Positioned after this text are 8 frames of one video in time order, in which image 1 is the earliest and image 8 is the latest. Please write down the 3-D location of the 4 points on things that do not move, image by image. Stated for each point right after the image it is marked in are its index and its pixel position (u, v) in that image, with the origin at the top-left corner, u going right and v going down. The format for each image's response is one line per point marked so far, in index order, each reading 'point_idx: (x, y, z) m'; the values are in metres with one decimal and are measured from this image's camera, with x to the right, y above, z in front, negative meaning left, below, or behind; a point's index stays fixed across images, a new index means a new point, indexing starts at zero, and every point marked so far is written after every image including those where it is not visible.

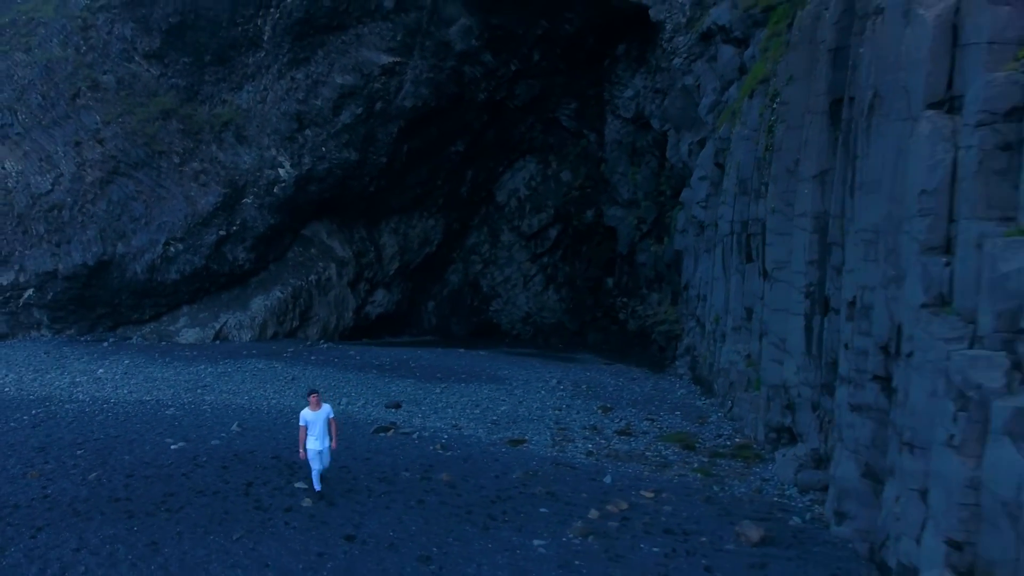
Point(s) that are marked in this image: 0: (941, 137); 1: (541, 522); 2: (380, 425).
0: (+5.4, +1.9, +8.1) m
1: (+0.4, -4.0, +10.8) m
2: (-3.5, -3.6, +16.8) m
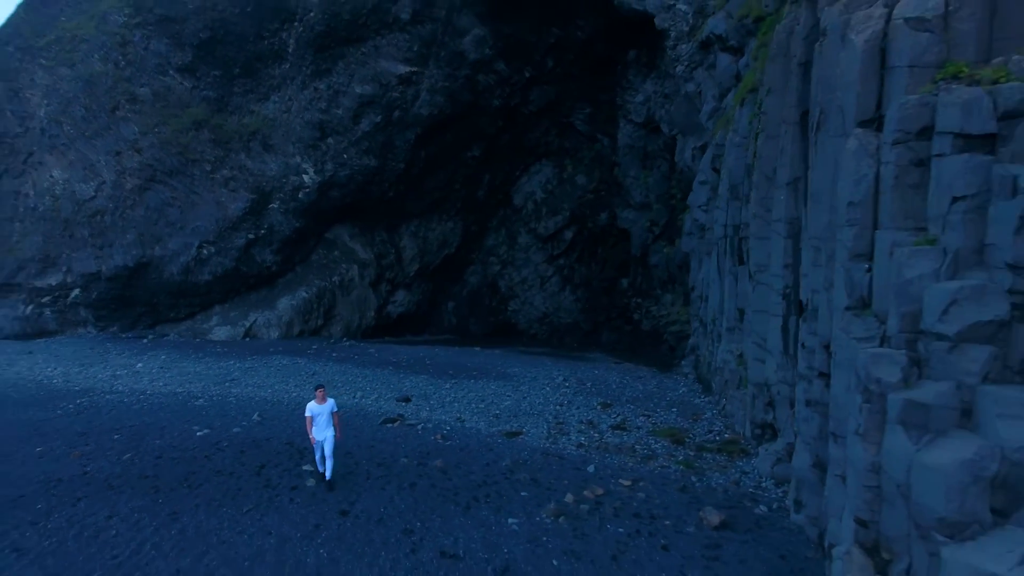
0: (+4.9, +1.9, +8.9) m
1: (+0.1, -4.0, +11.9) m
2: (-3.5, -3.6, +18.0) m
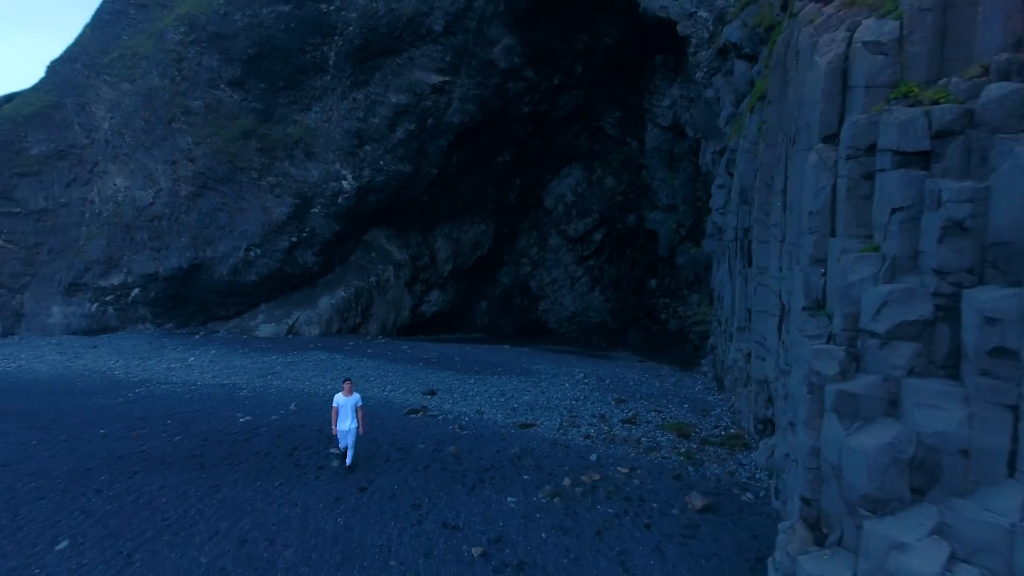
0: (+4.8, +1.9, +9.7) m
1: (+0.1, -4.0, +13.0) m
2: (-3.1, -3.6, +19.4) m
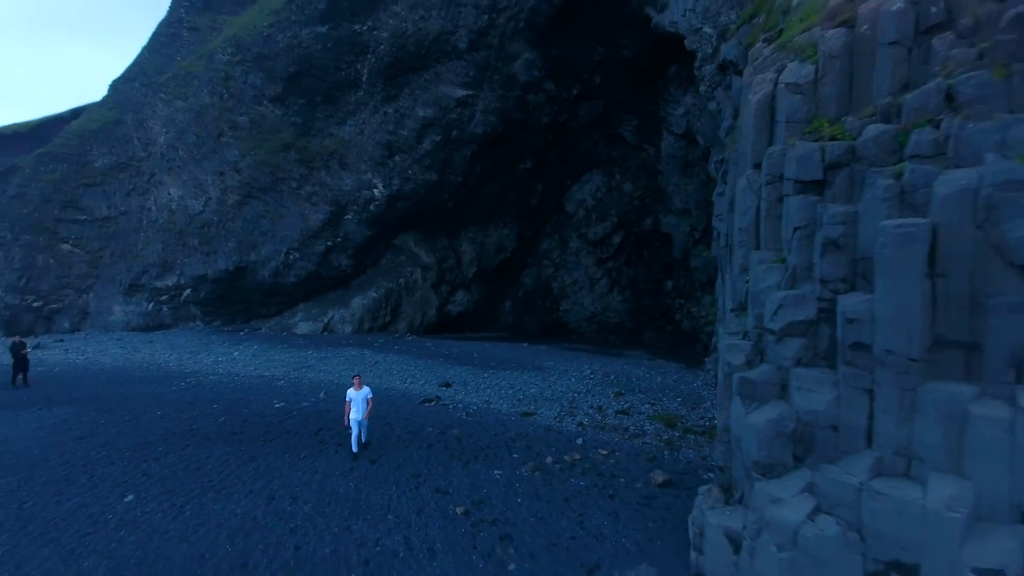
0: (+4.3, +1.8, +11.5) m
1: (-0.1, -4.1, +15.1) m
2: (-2.9, -3.7, +21.6) m
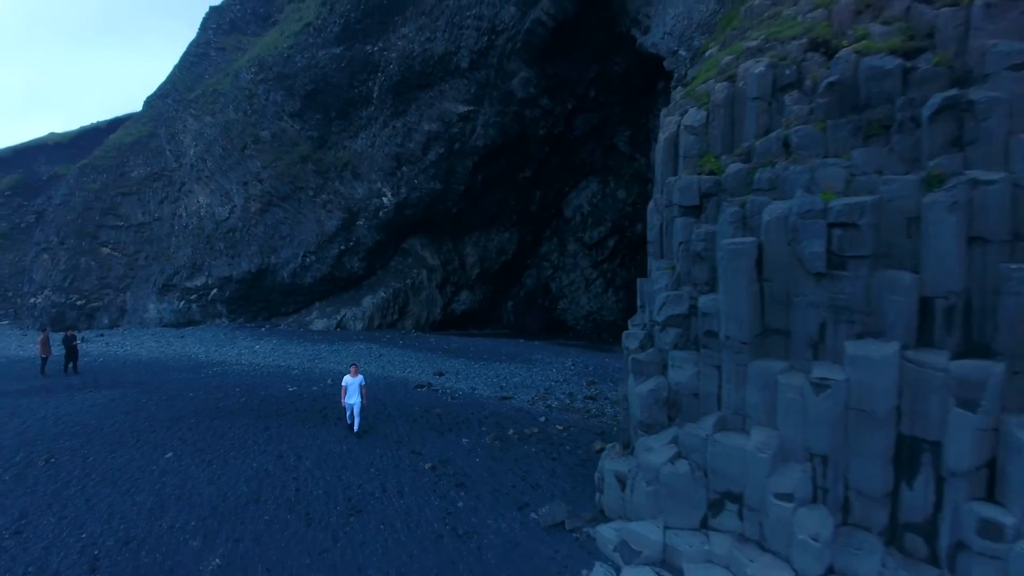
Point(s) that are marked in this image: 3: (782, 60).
0: (+3.3, +1.7, +14.4) m
1: (-1.1, -4.1, +18.1) m
2: (-3.6, -3.7, +24.8) m
3: (+5.5, +4.7, +13.2) m
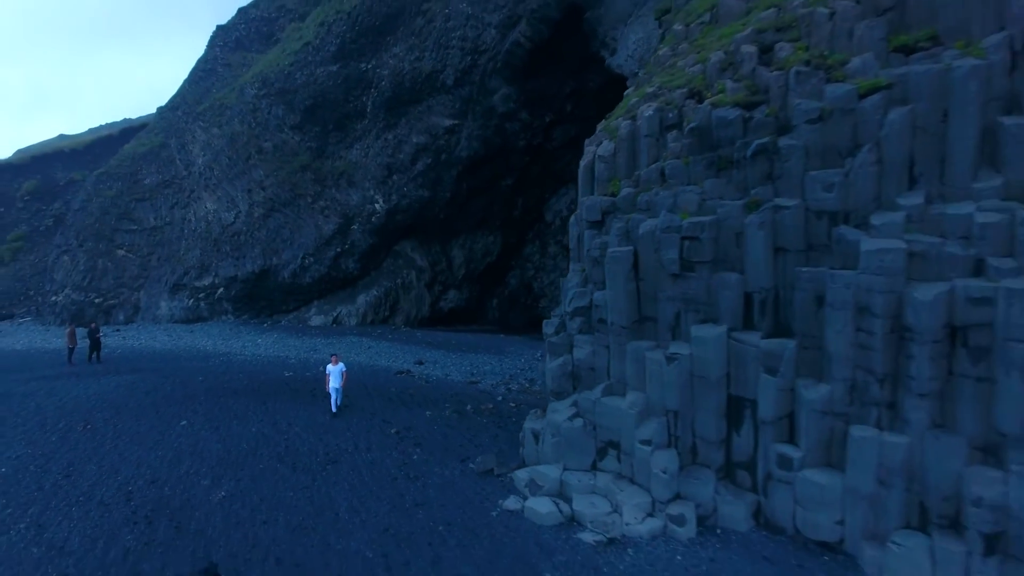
0: (+1.8, +1.8, +17.9) m
1: (-2.5, -4.1, +21.7) m
2: (-5.0, -3.7, +28.3) m
3: (+4.0, +4.8, +16.6) m
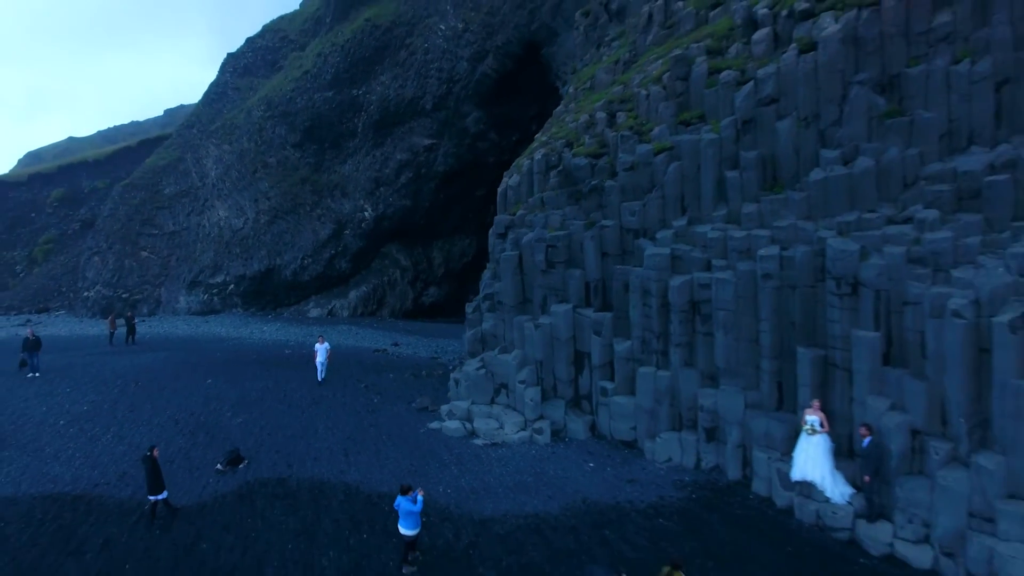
0: (-0.8, +2.1, +24.8) m
1: (-5.1, -3.8, +28.7) m
2: (-7.5, -3.4, +35.4) m
3: (+1.4, +5.0, +23.5) m
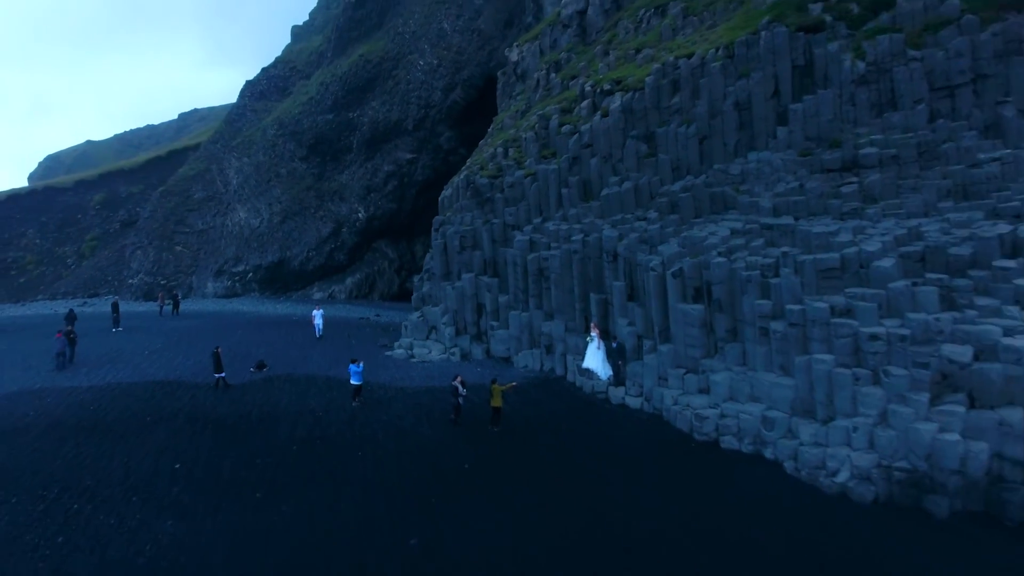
0: (-4.6, +3.3, +36.4) m
1: (-8.8, -2.5, +40.3) m
2: (-11.1, -2.1, +47.0) m
3: (-2.3, +6.3, +35.1) m
